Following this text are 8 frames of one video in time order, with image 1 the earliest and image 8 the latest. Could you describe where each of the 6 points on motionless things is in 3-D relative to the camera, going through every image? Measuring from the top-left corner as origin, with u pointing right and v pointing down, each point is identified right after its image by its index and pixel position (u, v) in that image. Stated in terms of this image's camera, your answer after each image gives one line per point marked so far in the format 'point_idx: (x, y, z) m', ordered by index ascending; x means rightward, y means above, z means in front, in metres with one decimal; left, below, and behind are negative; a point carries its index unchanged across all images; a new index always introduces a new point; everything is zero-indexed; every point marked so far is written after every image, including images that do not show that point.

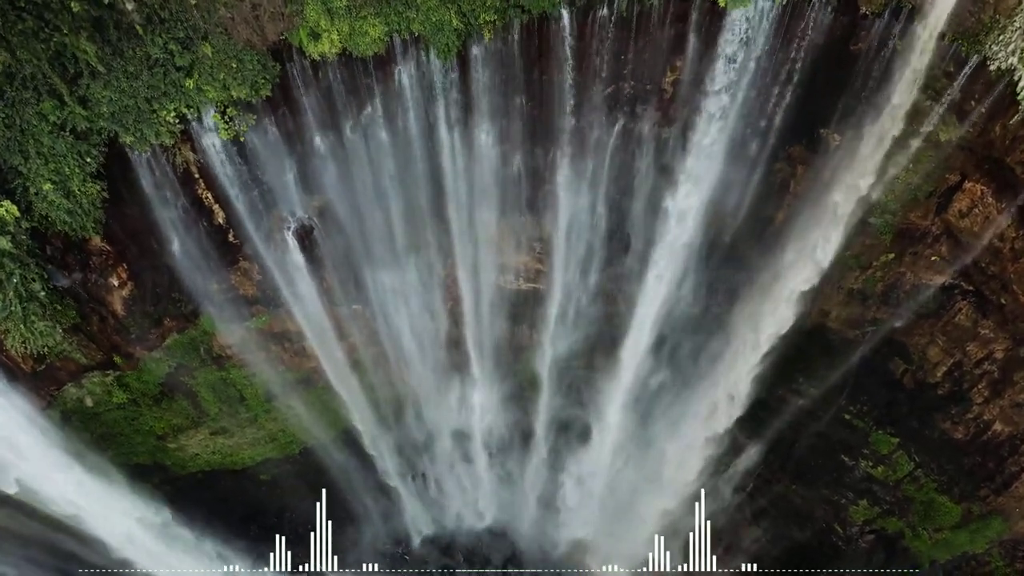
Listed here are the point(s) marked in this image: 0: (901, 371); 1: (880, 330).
0: (+6.9, -1.5, +11.6) m
1: (+6.4, -0.8, +11.4) m
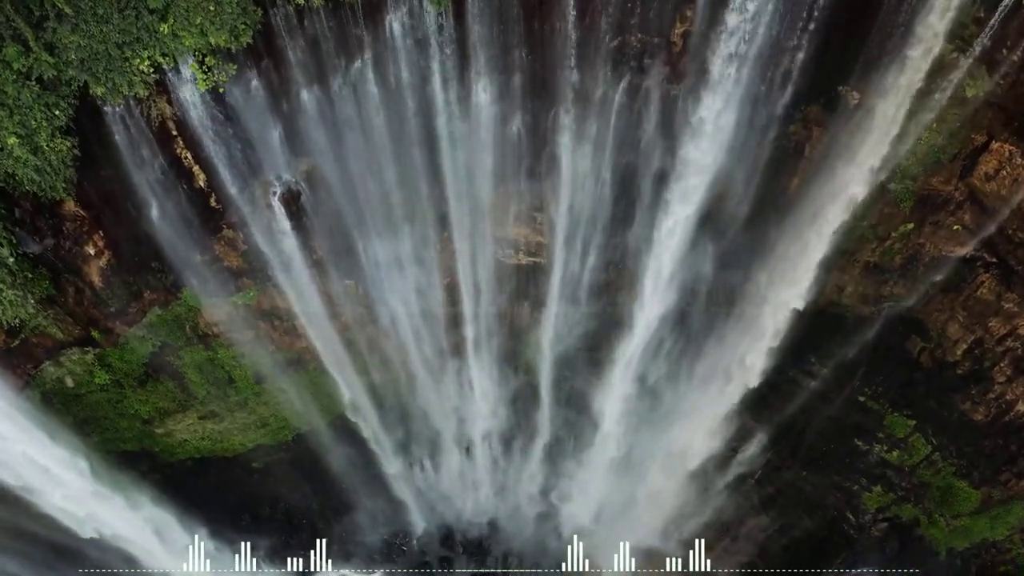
0: (+6.9, -1.1, +11.1) m
1: (+6.4, -0.3, +10.8) m
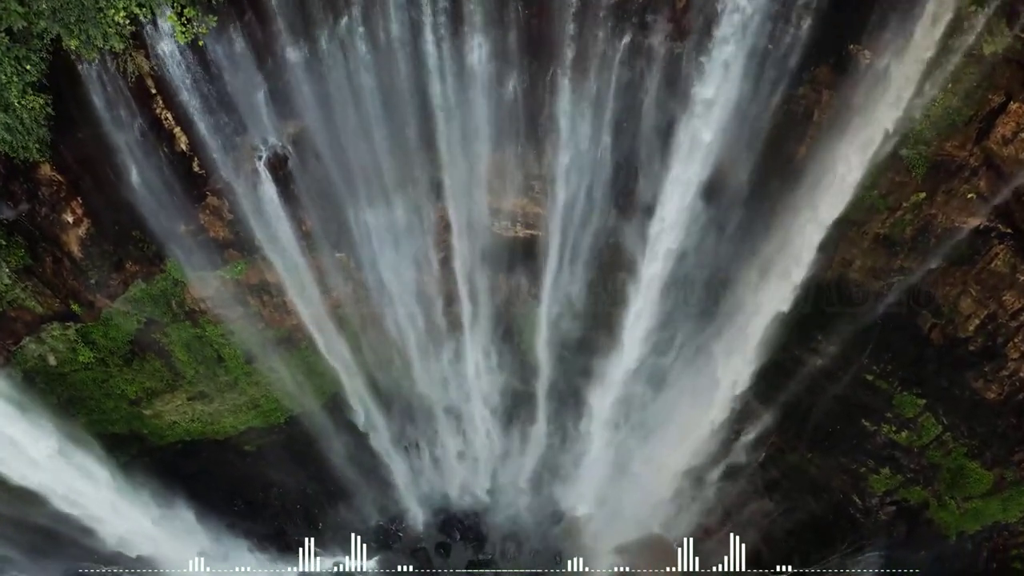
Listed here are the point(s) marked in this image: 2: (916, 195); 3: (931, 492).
0: (+6.8, -0.6, +10.7) m
1: (+6.3, +0.1, +10.5) m
2: (+5.9, +1.4, +9.6) m
3: (+7.5, -3.7, +11.8) m
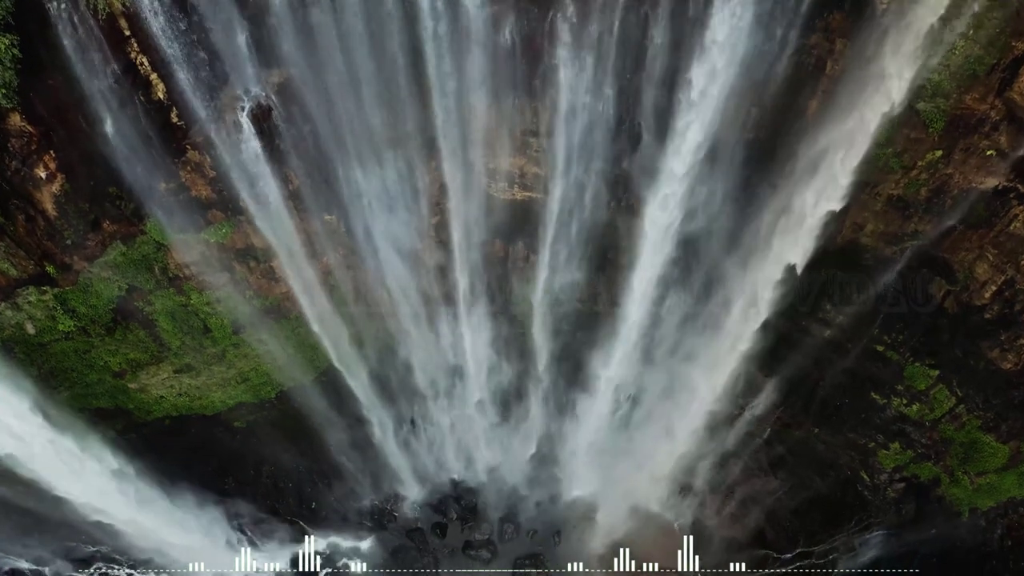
0: (+6.8, -0.1, +10.3) m
1: (+6.3, +0.7, +10.0) m
2: (+5.9, +1.9, +9.2) m
3: (+7.5, -3.1, +11.4) m
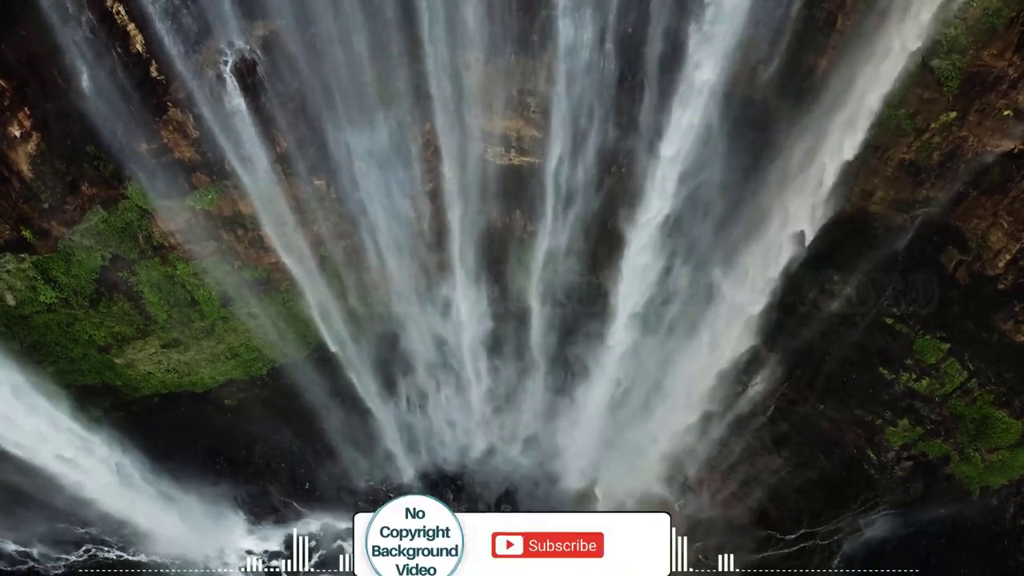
0: (+6.8, +0.4, +10.0) m
1: (+6.3, +1.2, +9.7) m
2: (+5.9, +2.4, +8.8) m
3: (+7.5, -2.6, +11.1) m
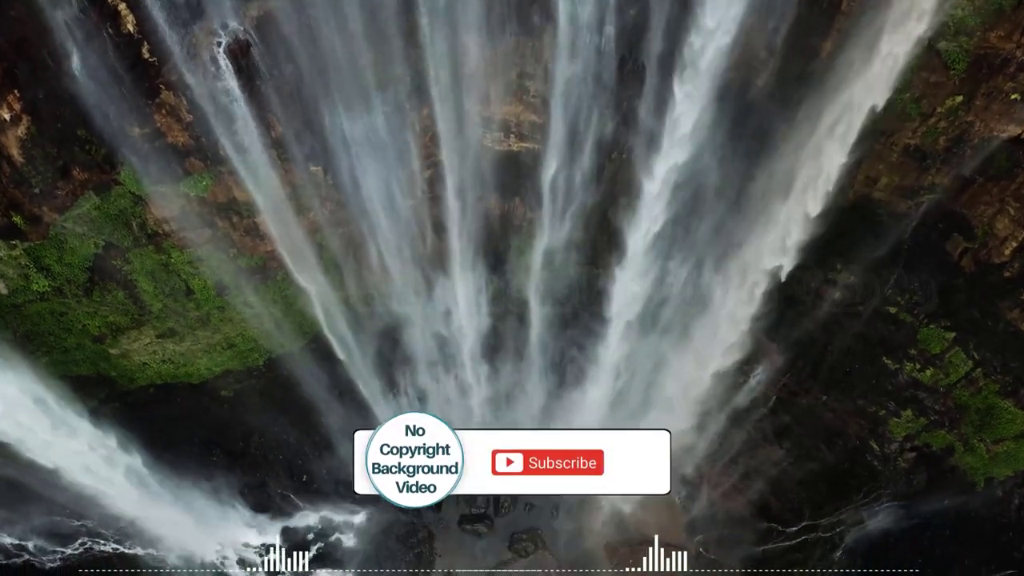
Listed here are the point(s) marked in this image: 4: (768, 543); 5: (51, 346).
0: (+6.8, +0.6, +9.8) m
1: (+6.2, +1.3, +9.5) m
2: (+5.8, +2.6, +8.7) m
3: (+7.5, -2.4, +11.0) m
4: (+4.7, -4.8, +12.2) m
5: (-7.4, -0.9, +10.4) m
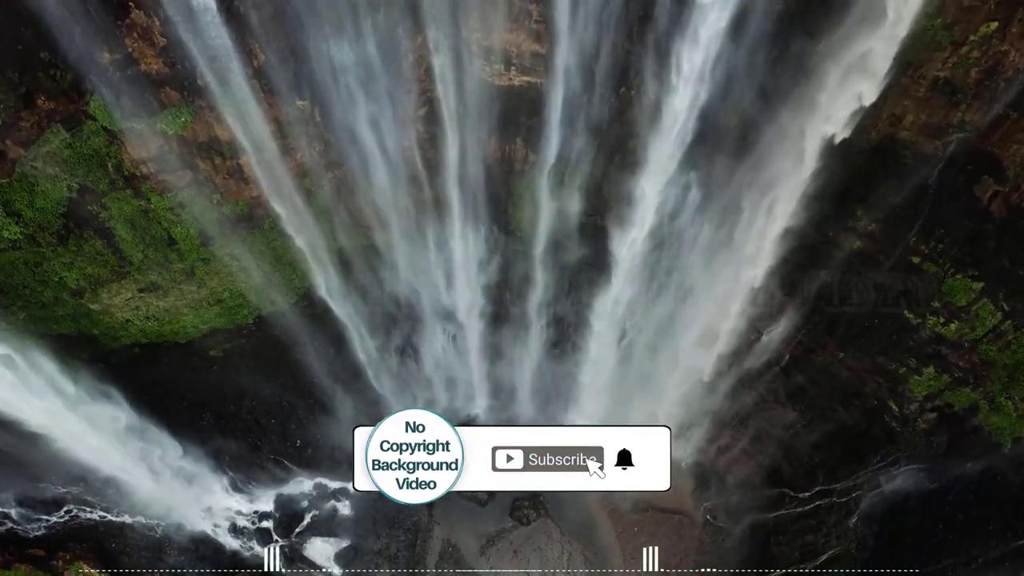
0: (+6.8, +1.3, +9.2) m
1: (+6.3, +2.1, +8.9) m
2: (+5.8, +3.3, +8.0) m
3: (+7.5, -1.6, +10.4) m
4: (+4.8, -4.0, +11.7) m
5: (-7.4, -0.2, +9.9) m
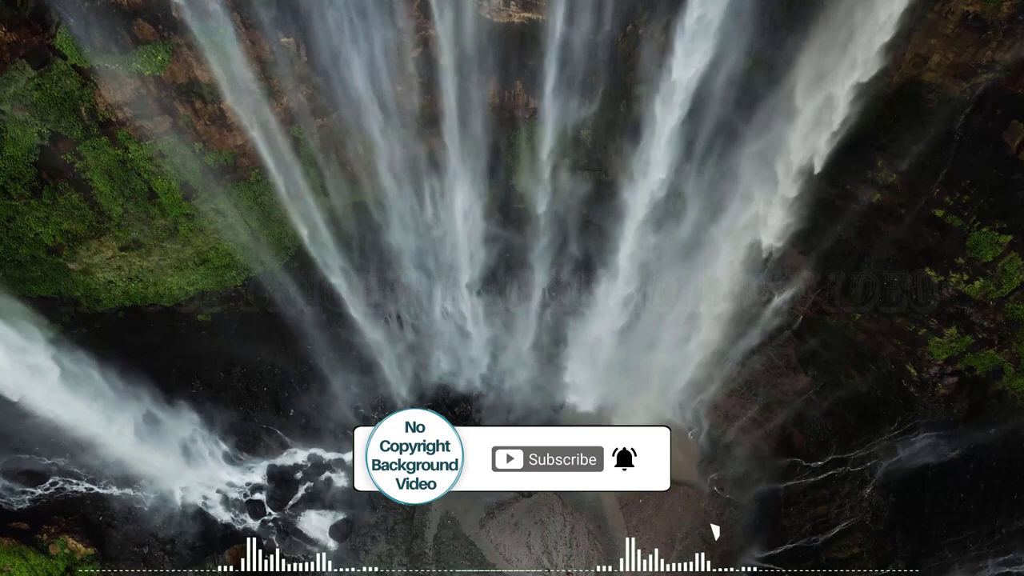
0: (+6.8, +2.0, +8.6) m
1: (+6.2, +2.8, +8.3) m
2: (+5.8, +3.9, +7.4) m
3: (+7.5, -1.0, +9.9) m
4: (+4.8, -3.3, +11.2) m
5: (-7.4, +0.4, +9.4) m
